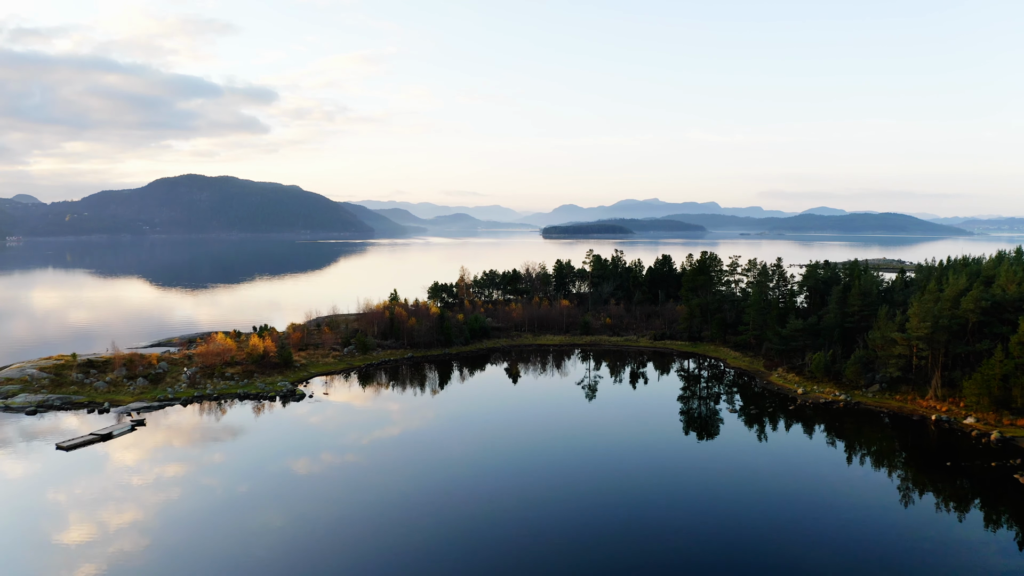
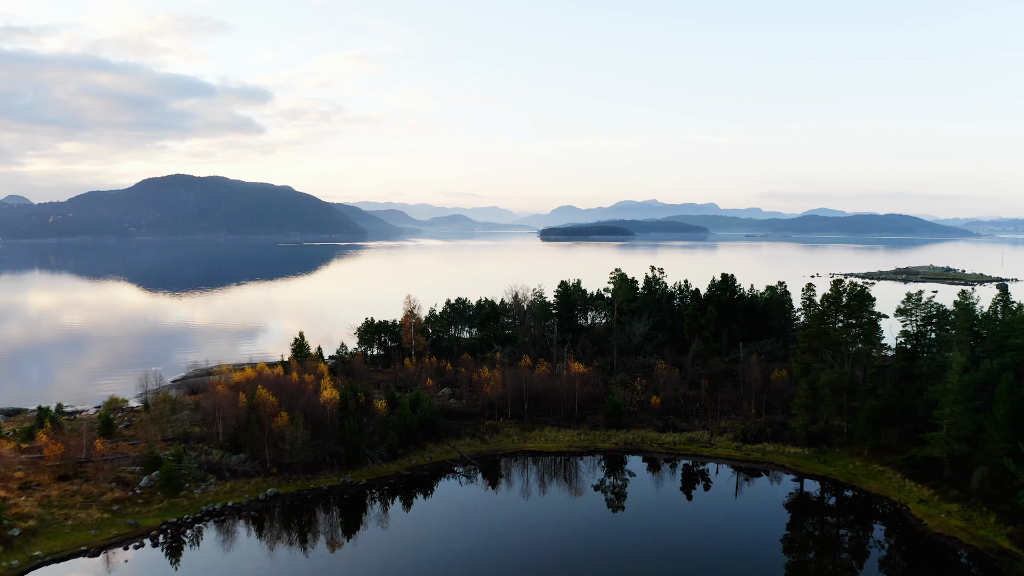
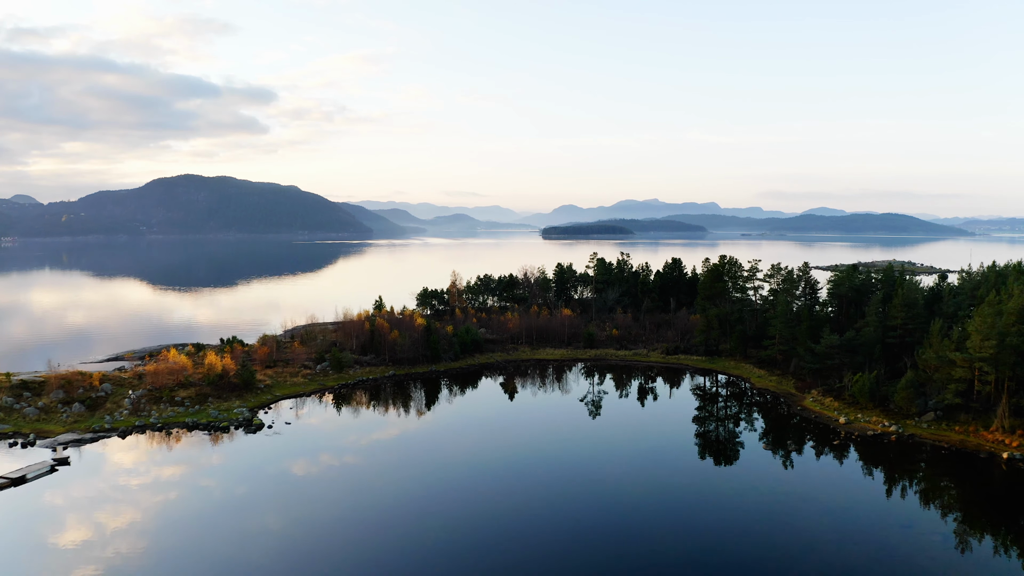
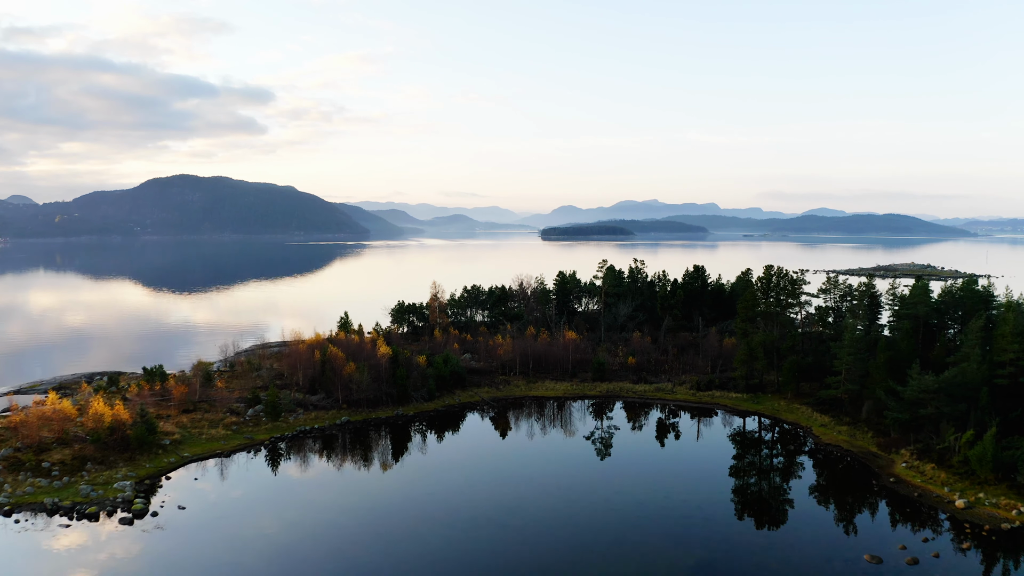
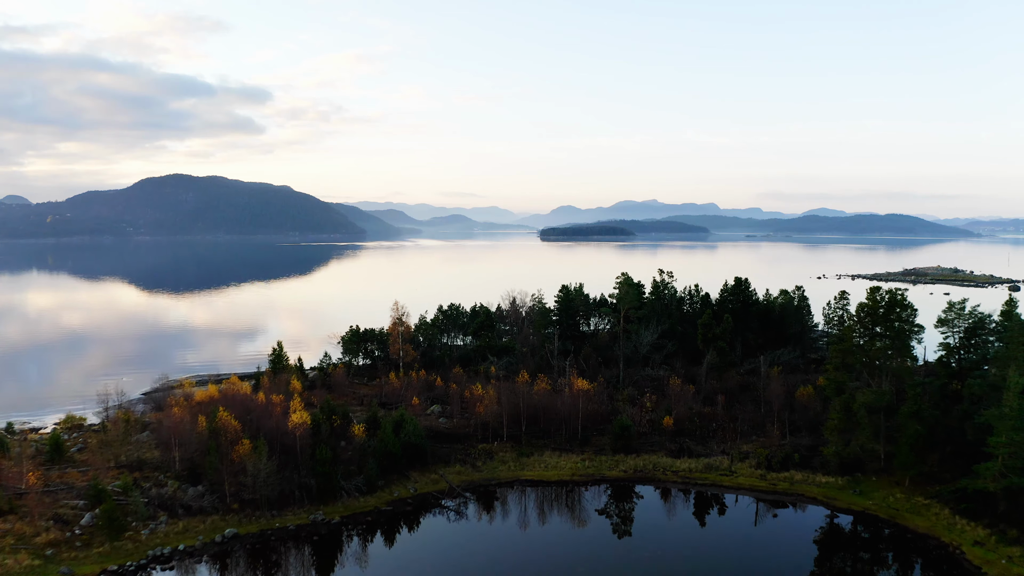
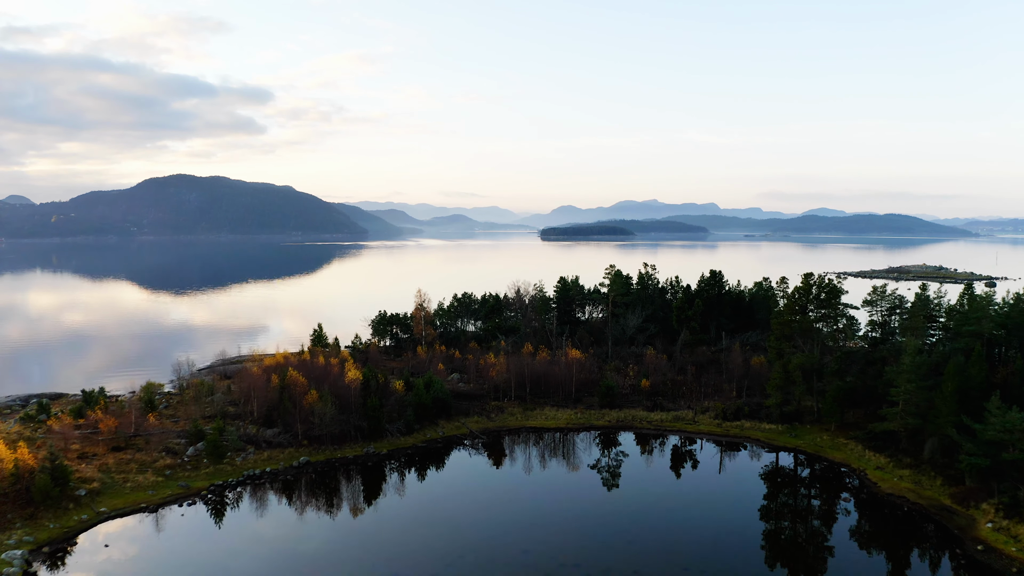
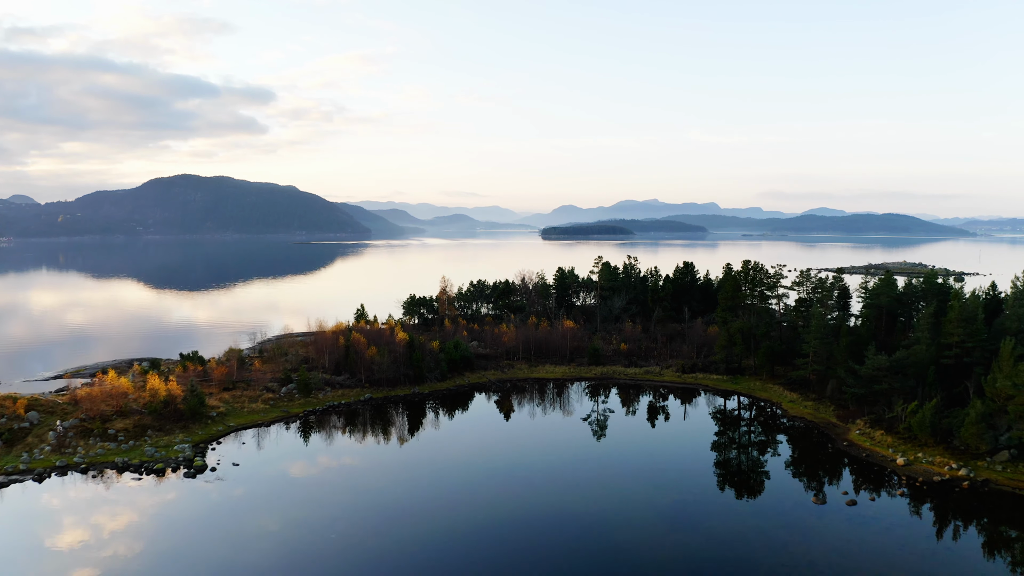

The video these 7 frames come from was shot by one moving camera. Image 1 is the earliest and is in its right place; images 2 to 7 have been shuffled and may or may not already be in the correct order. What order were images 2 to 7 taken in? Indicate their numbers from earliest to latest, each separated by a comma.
3, 7, 4, 6, 2, 5
